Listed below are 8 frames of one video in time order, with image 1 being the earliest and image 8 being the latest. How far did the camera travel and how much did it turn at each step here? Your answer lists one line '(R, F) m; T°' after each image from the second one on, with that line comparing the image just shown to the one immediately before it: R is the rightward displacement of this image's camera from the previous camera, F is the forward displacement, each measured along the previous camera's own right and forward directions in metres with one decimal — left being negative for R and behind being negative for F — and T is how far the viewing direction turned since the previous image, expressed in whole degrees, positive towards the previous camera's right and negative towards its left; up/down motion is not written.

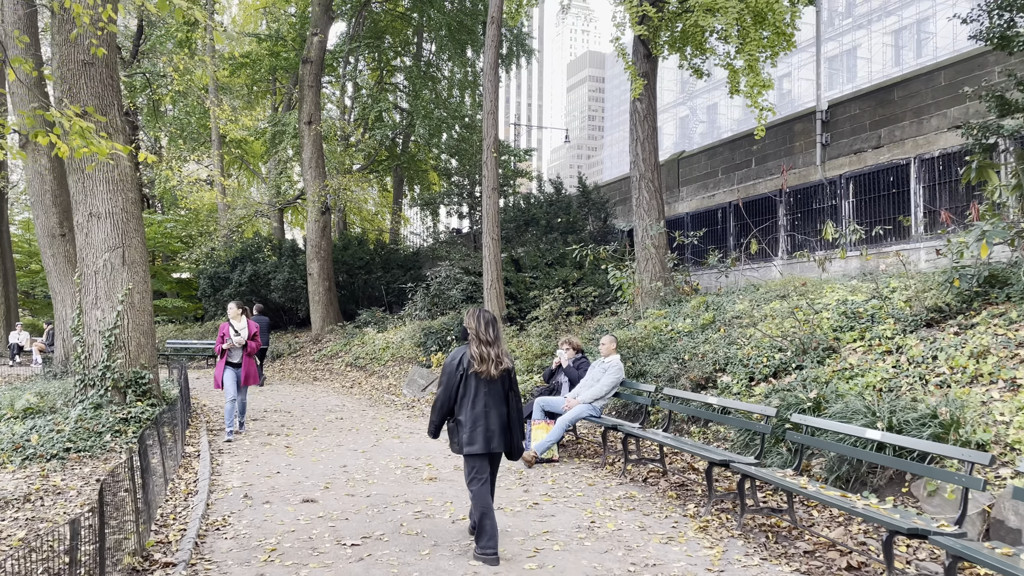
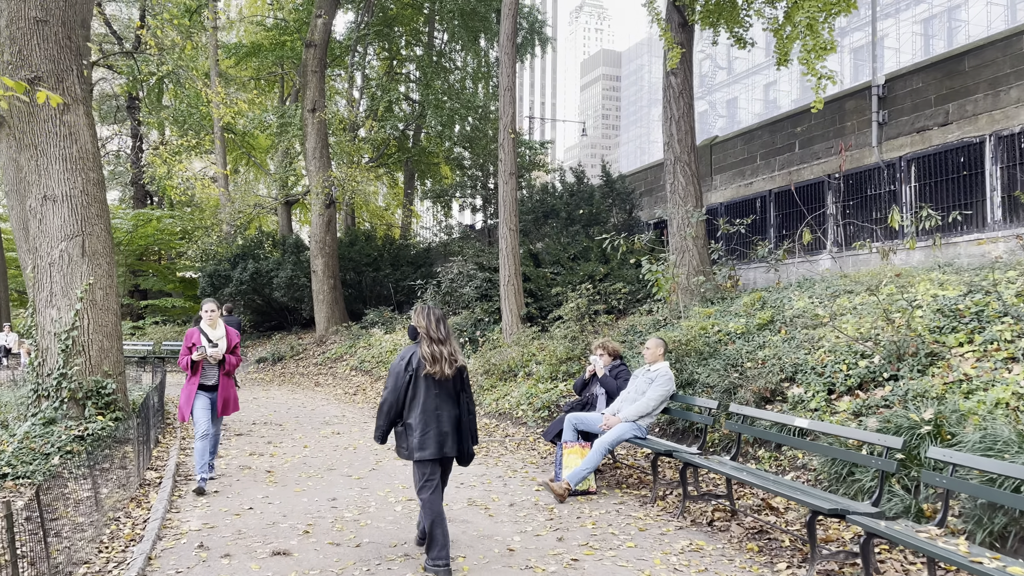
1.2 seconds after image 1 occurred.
(-0.1, +1.4) m; -1°
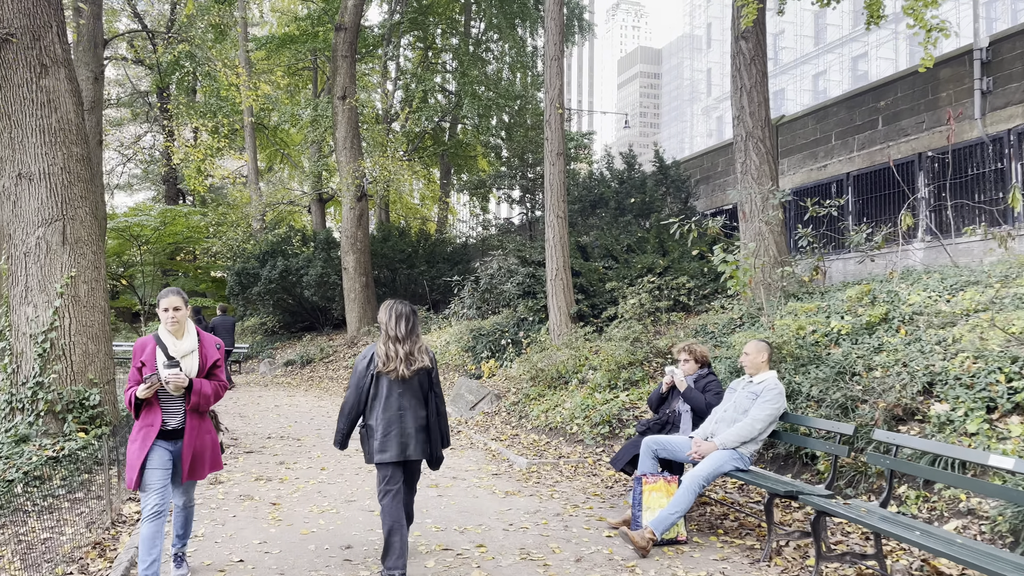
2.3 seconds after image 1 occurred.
(-0.2, +1.3) m; -3°
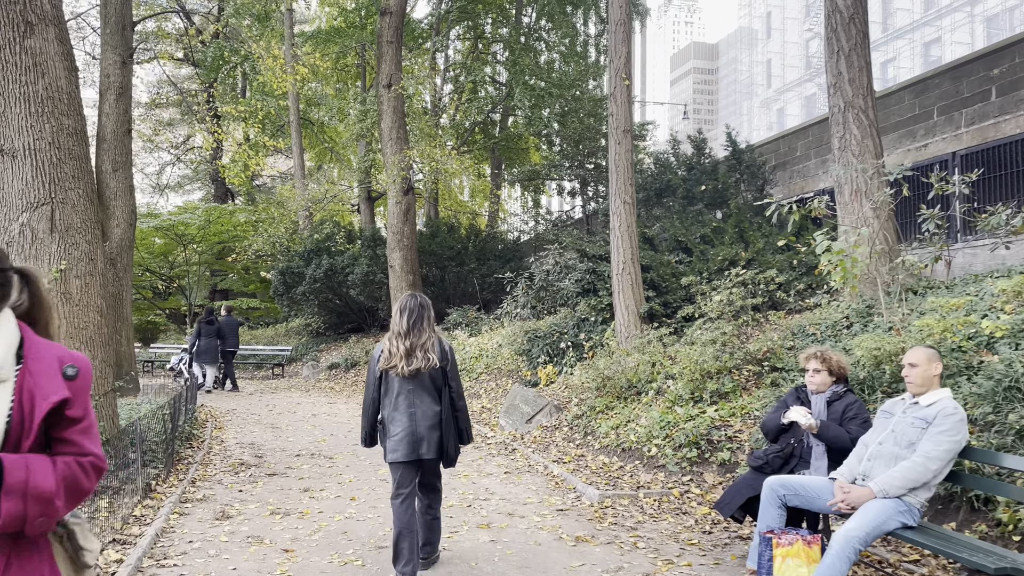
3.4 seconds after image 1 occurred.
(-0.1, +1.2) m; -4°
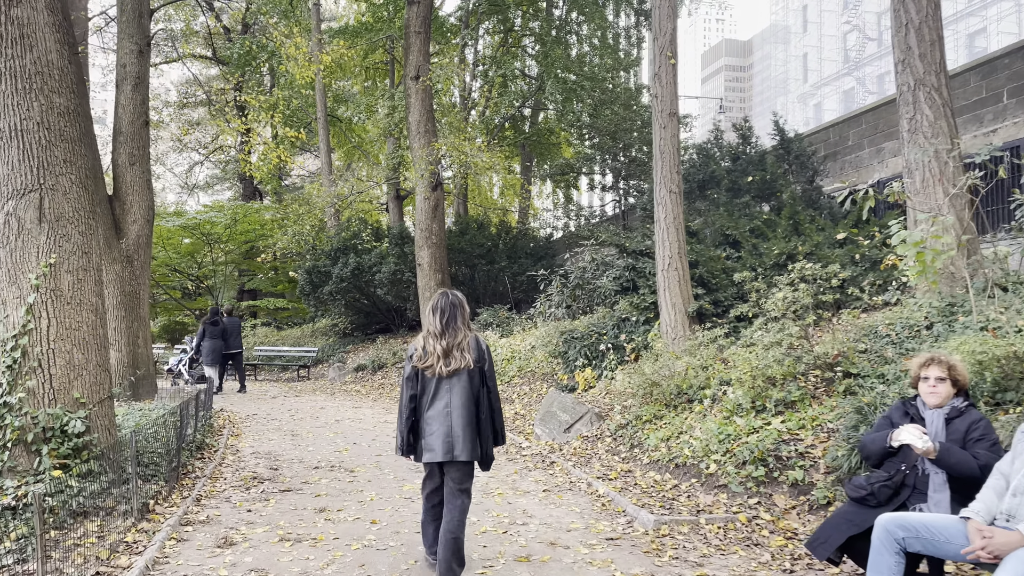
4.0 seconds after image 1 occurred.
(-0.1, +0.7) m; -2°
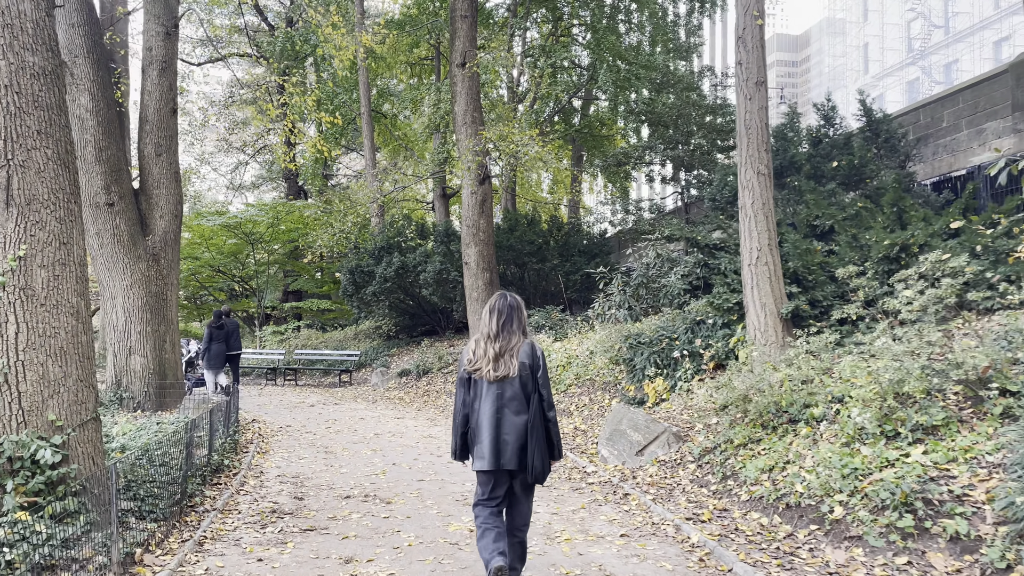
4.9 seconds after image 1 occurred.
(-0.1, +1.1) m; -3°
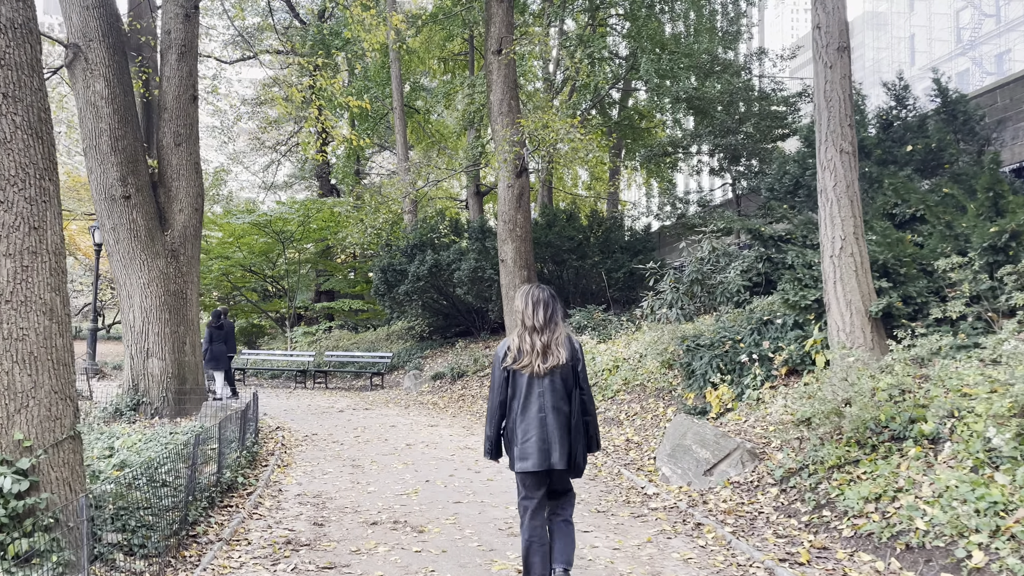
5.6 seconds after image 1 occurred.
(-0.1, +0.8) m; -2°
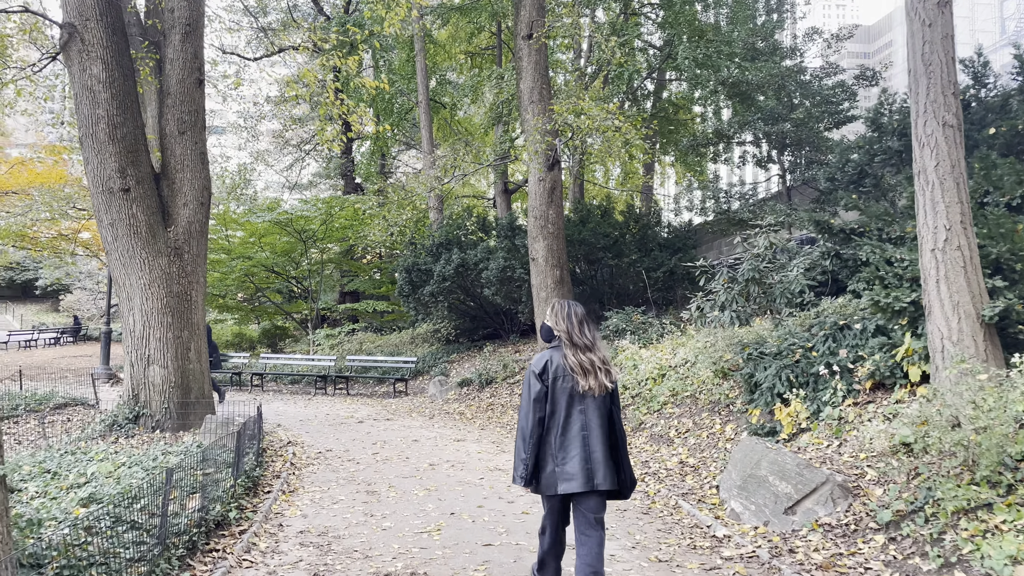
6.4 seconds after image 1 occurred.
(-0.1, +0.9) m; -2°
